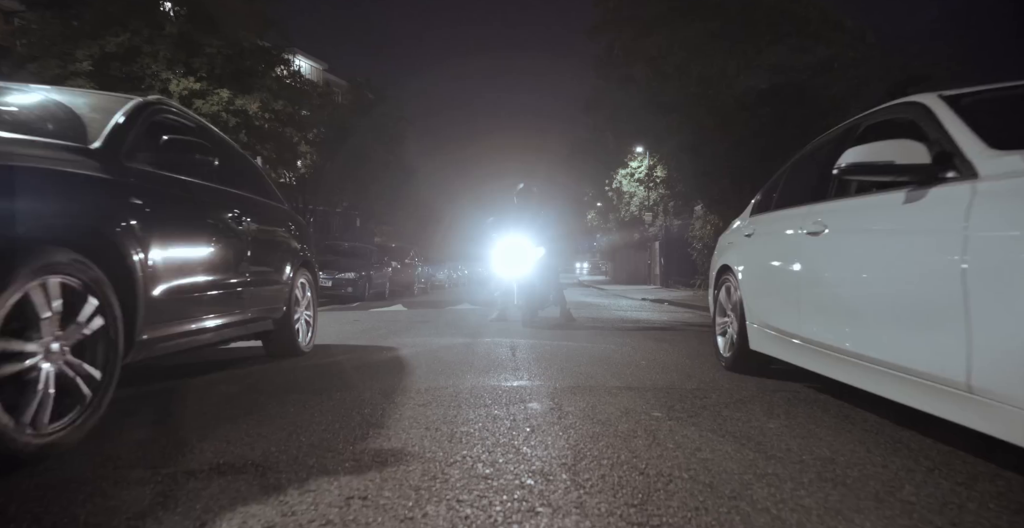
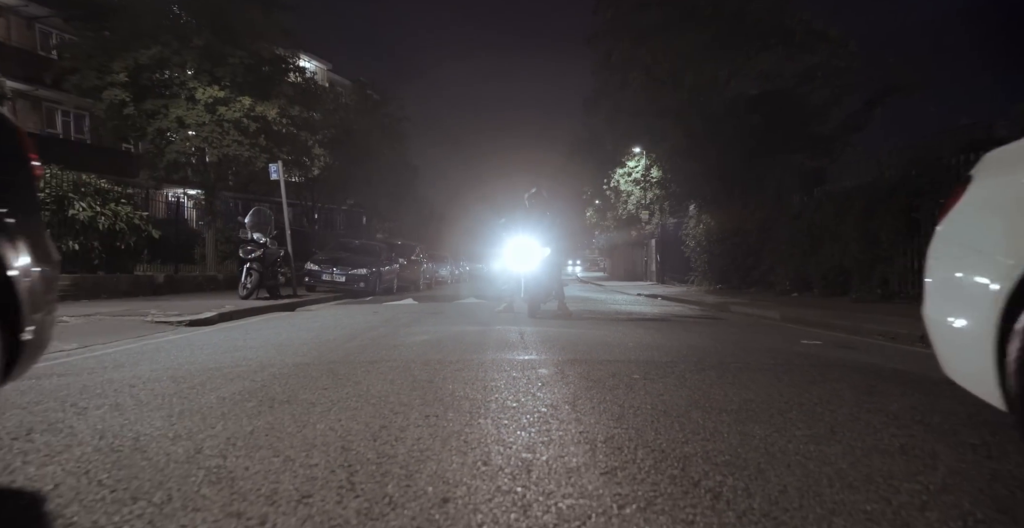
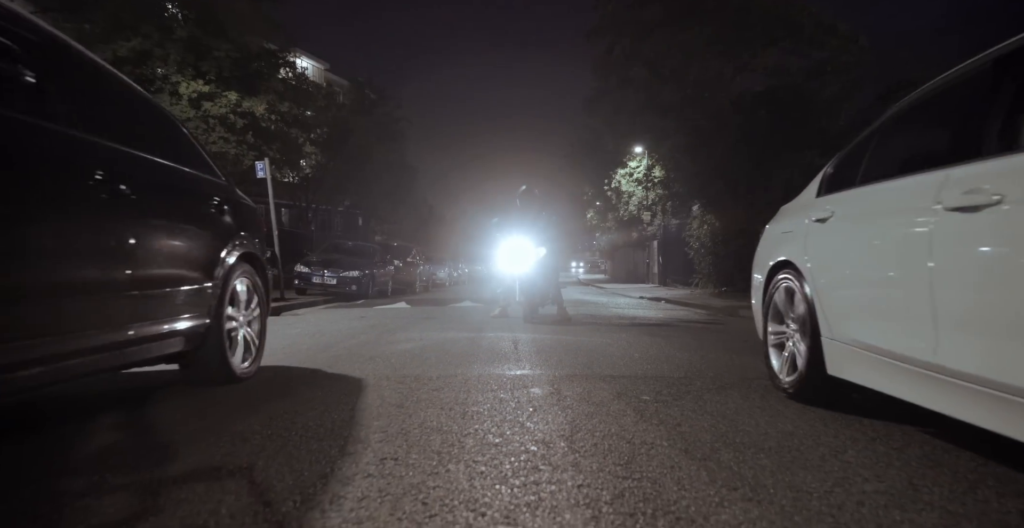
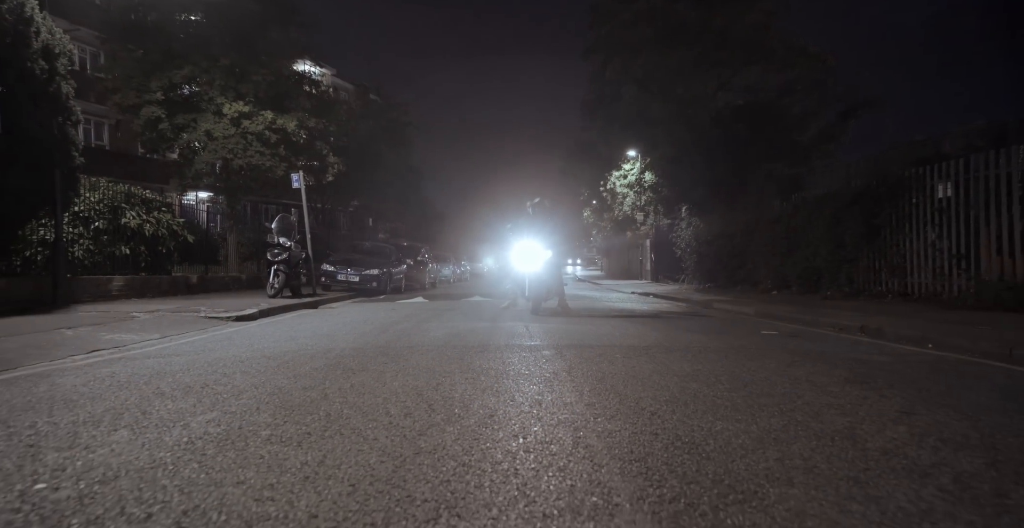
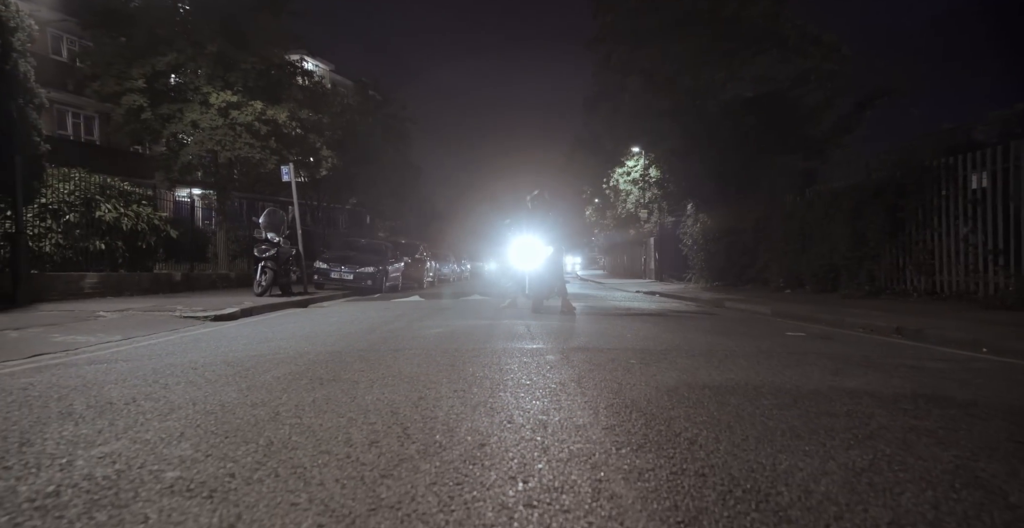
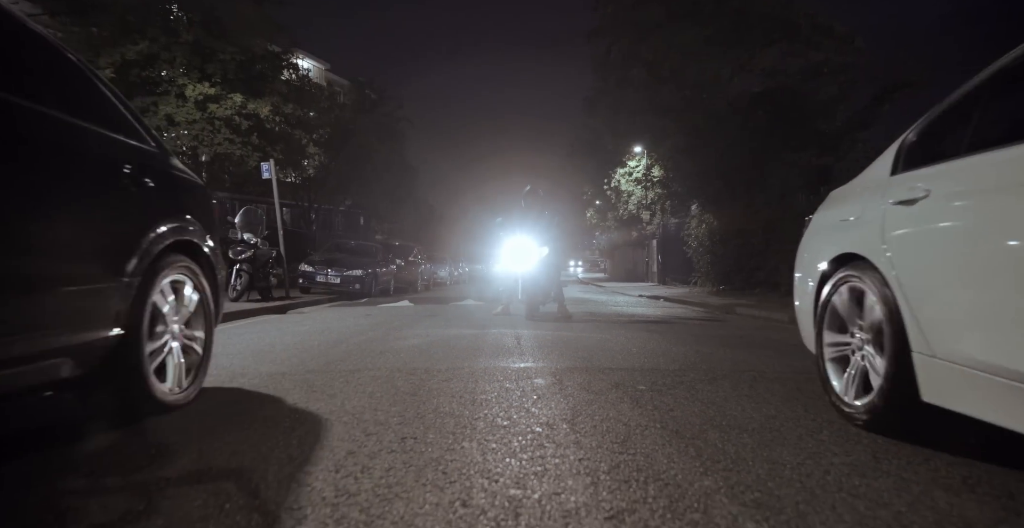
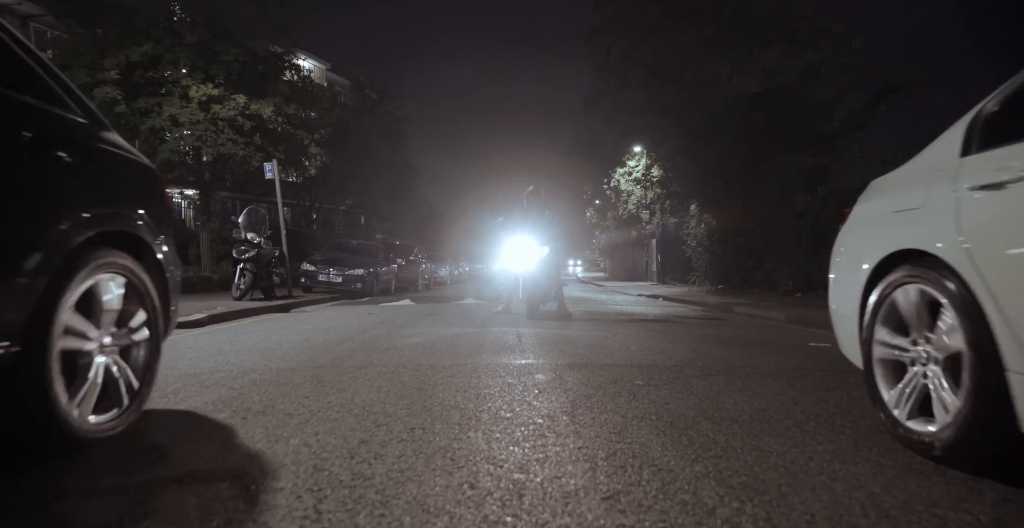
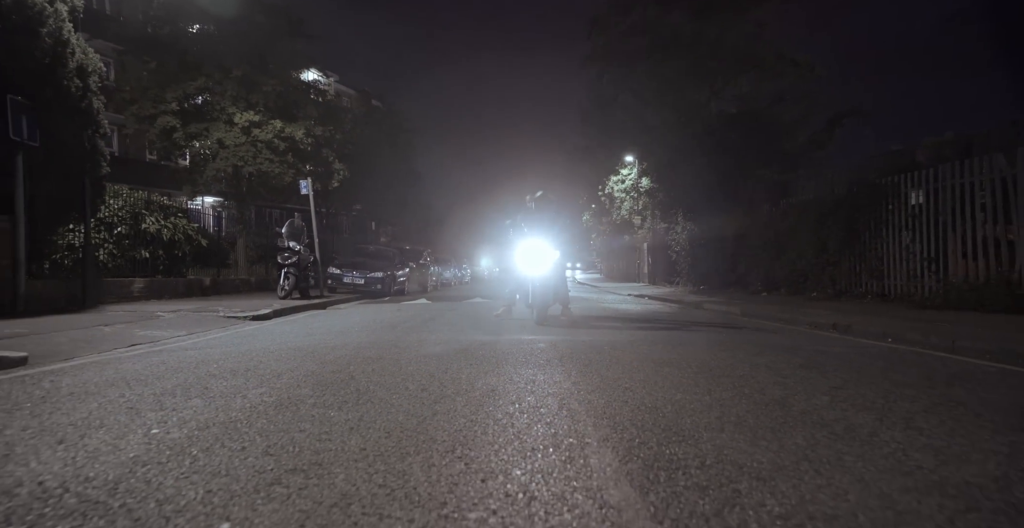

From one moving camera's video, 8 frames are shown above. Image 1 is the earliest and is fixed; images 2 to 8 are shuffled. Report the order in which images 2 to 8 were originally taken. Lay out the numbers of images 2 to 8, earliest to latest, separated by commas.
3, 6, 7, 2, 5, 4, 8
